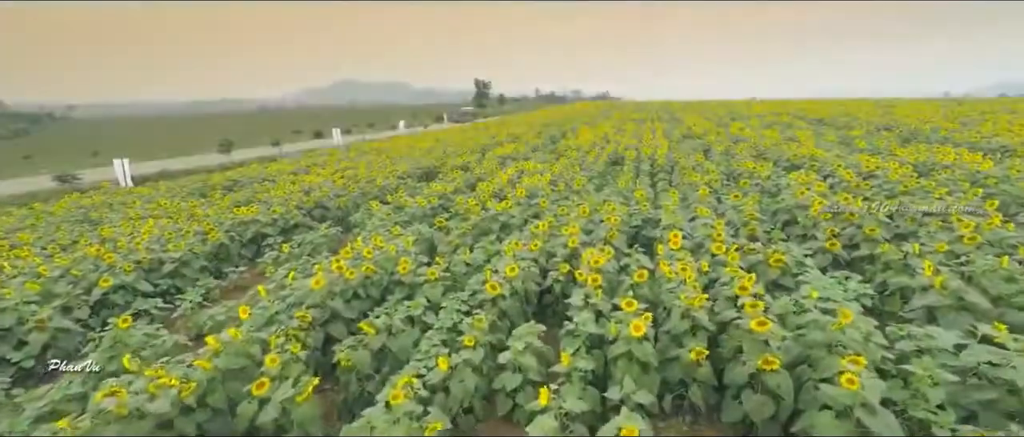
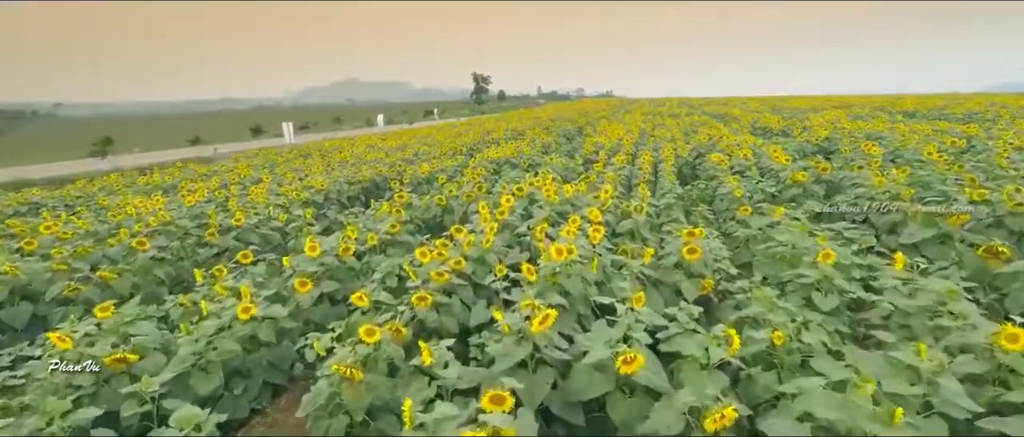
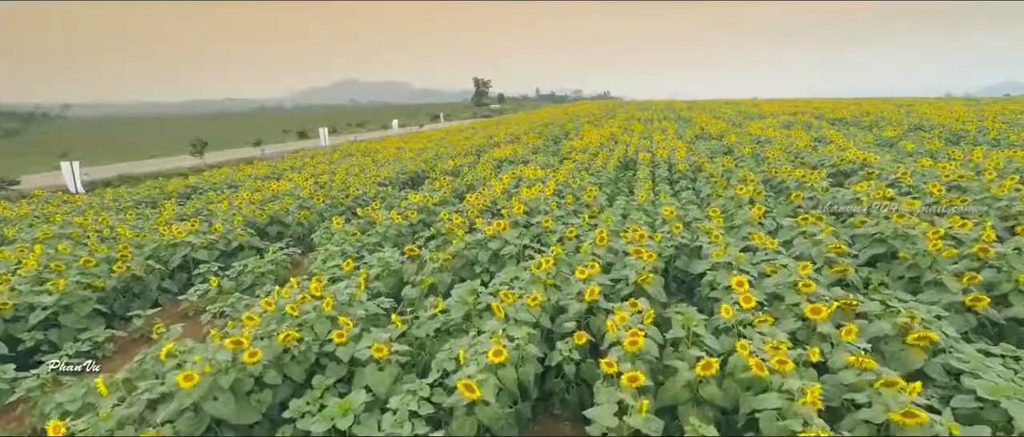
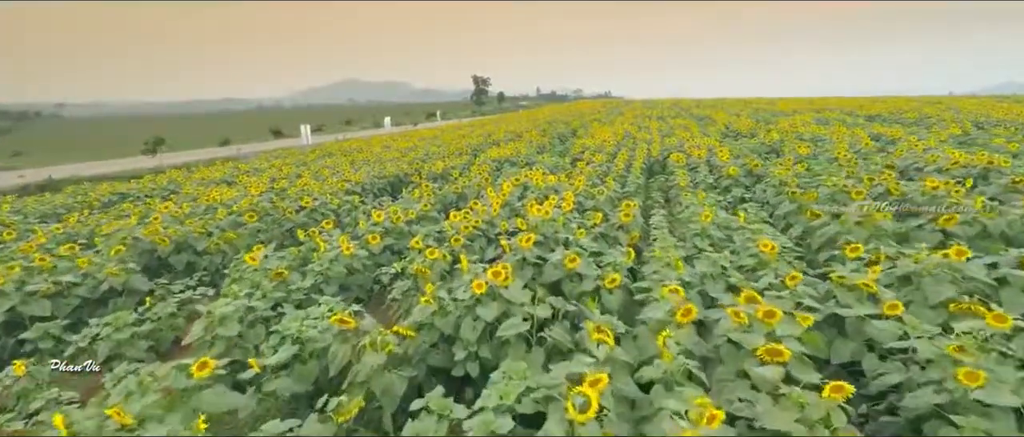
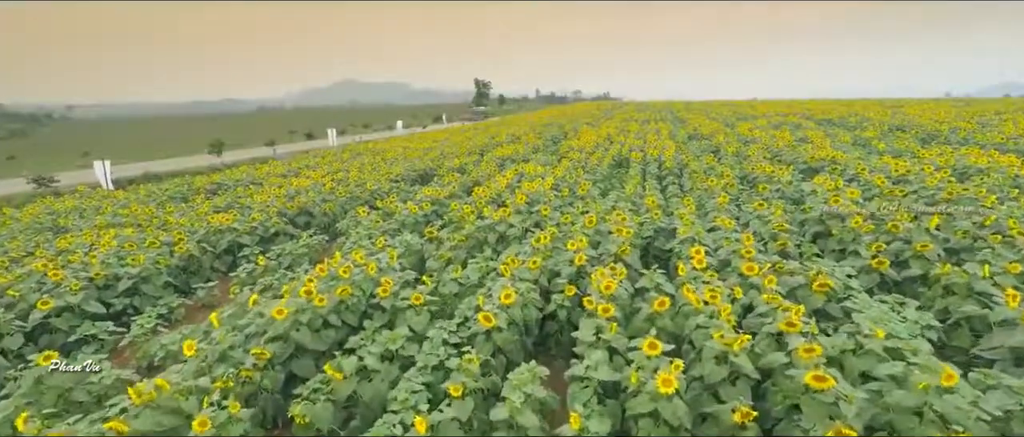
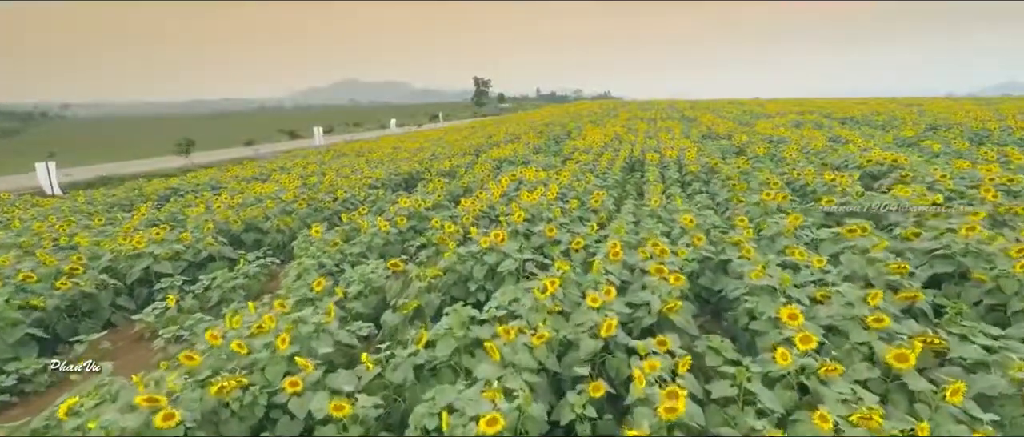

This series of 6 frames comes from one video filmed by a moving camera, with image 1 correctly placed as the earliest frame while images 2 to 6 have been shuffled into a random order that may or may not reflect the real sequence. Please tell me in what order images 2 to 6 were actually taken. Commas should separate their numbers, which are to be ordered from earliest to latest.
5, 3, 6, 4, 2
